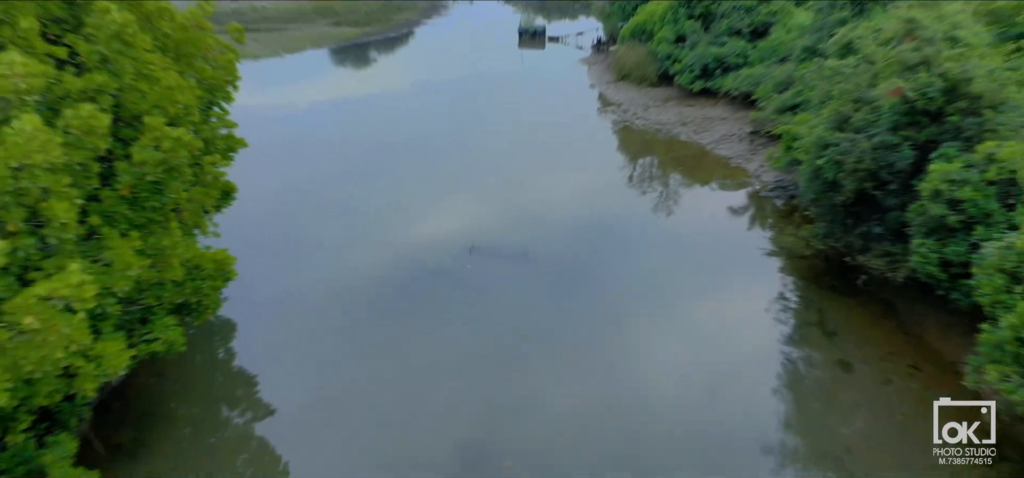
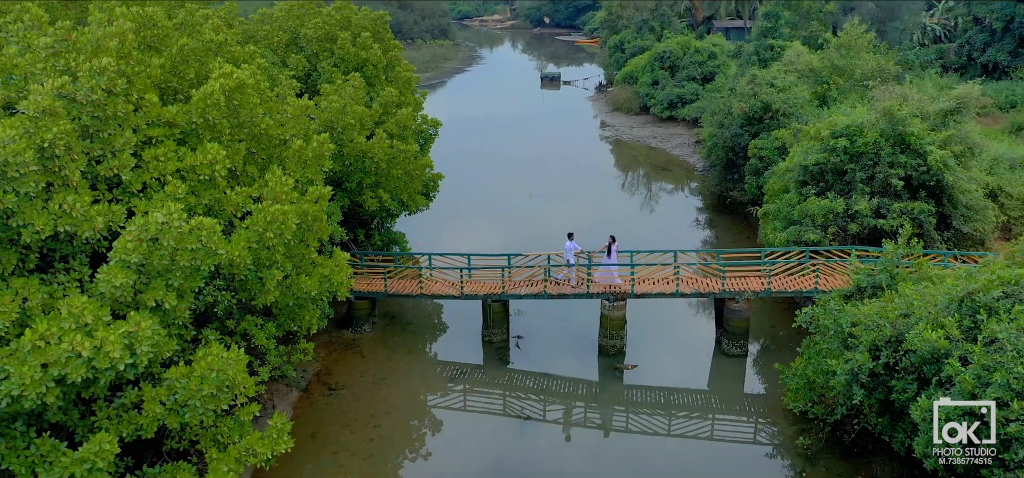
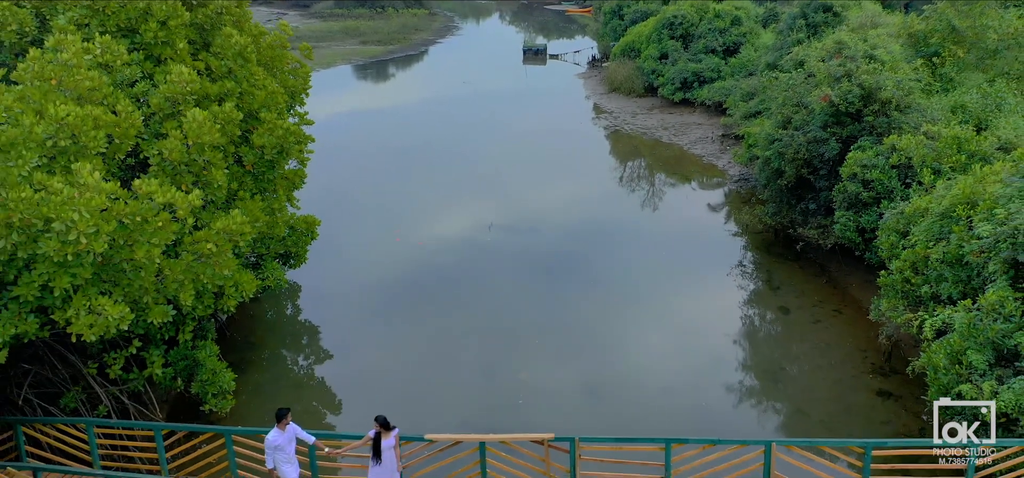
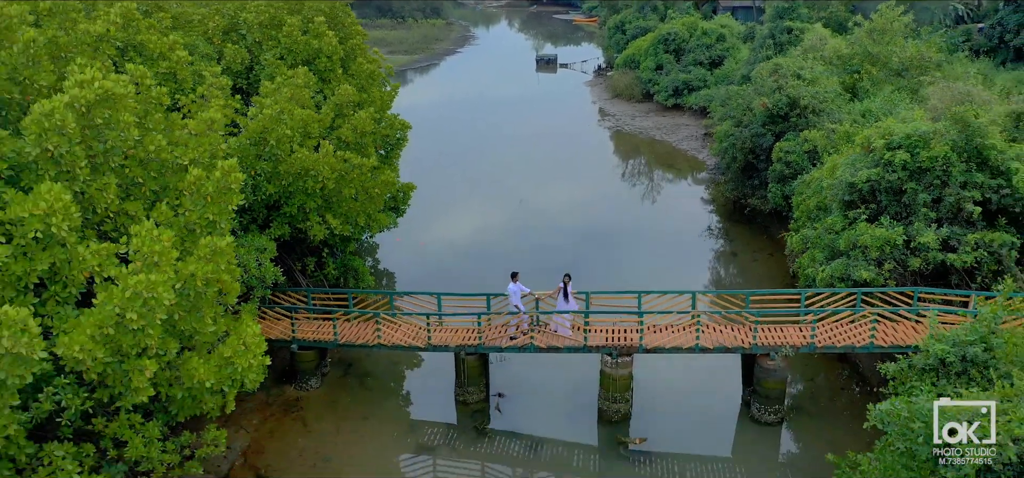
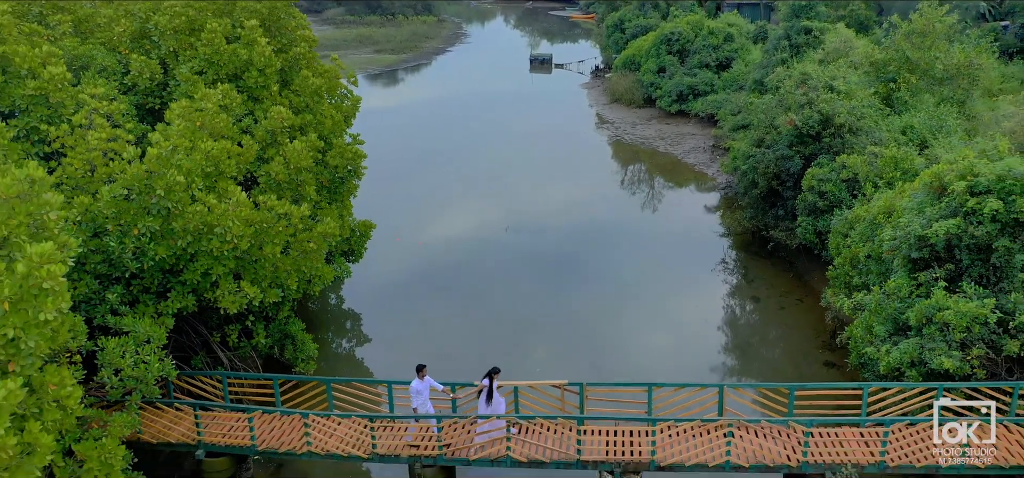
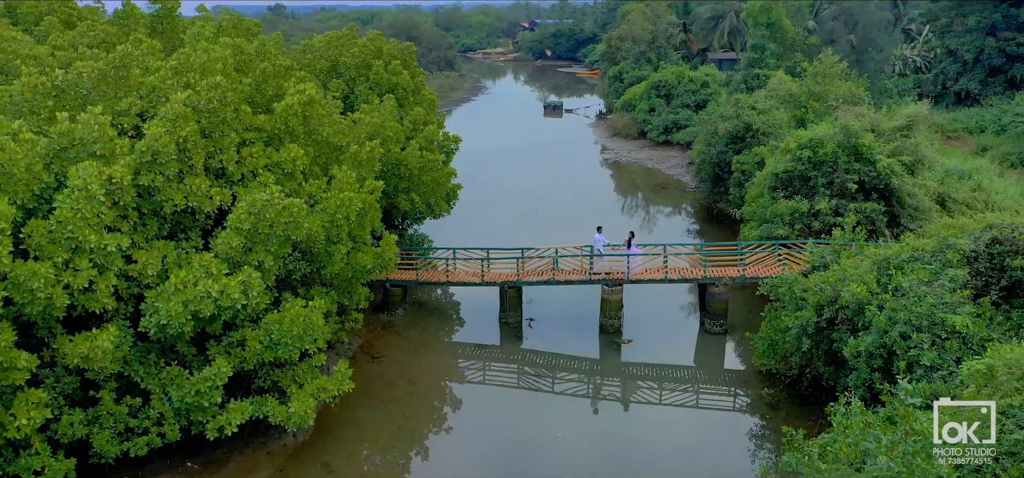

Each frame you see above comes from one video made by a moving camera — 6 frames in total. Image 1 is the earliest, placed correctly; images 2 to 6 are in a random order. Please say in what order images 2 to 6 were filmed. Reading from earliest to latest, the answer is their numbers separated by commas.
3, 5, 4, 2, 6
